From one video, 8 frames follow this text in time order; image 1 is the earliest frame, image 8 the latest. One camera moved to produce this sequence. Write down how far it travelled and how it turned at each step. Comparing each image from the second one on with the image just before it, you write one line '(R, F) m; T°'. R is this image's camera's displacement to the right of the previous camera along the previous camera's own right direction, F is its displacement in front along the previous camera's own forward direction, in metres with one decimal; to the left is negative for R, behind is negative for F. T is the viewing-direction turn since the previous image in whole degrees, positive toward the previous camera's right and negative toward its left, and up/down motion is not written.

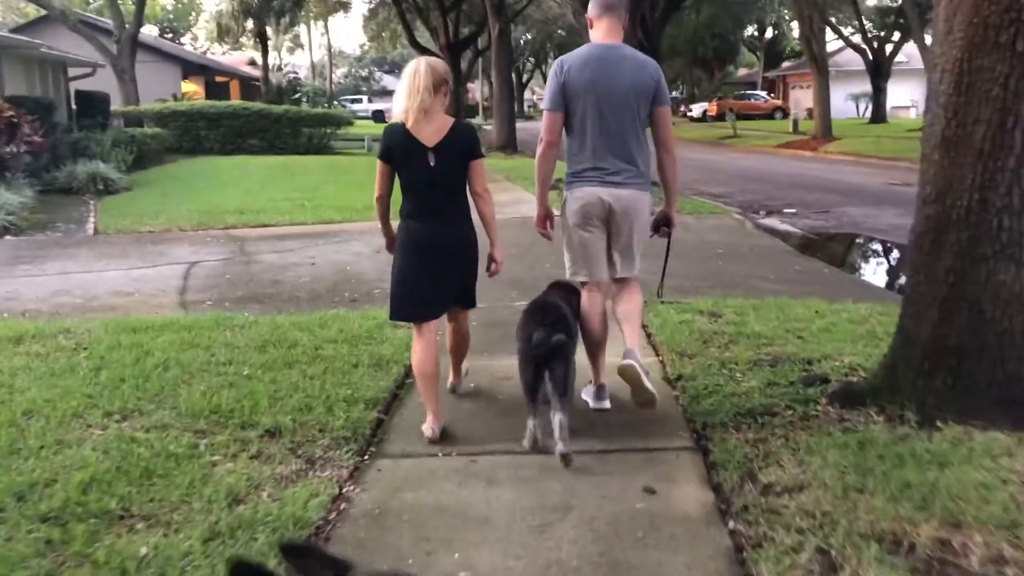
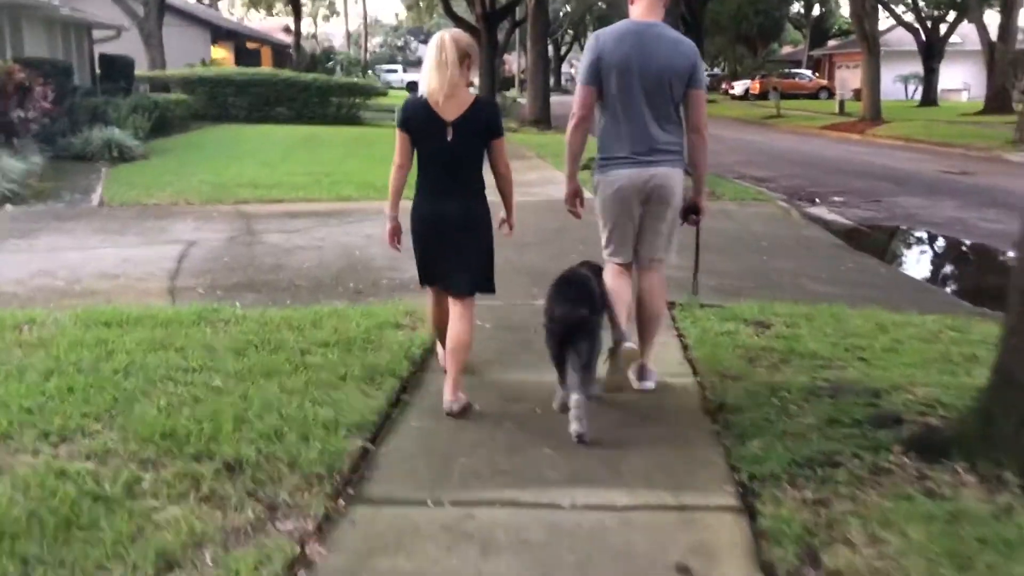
(+0.1, +0.8) m; -2°
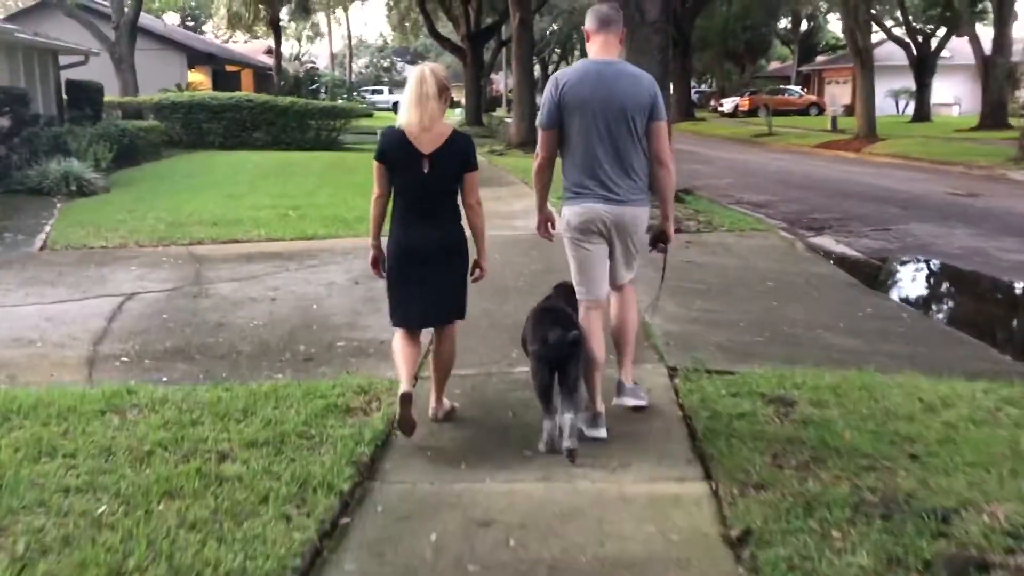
(+0.1, +0.9) m; +1°
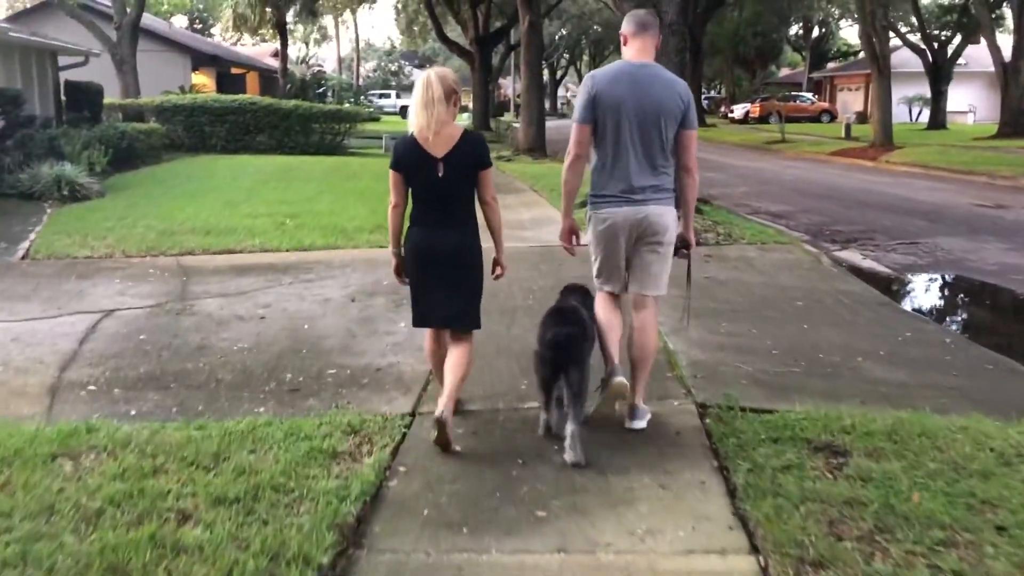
(0.0, +0.6) m; 0°
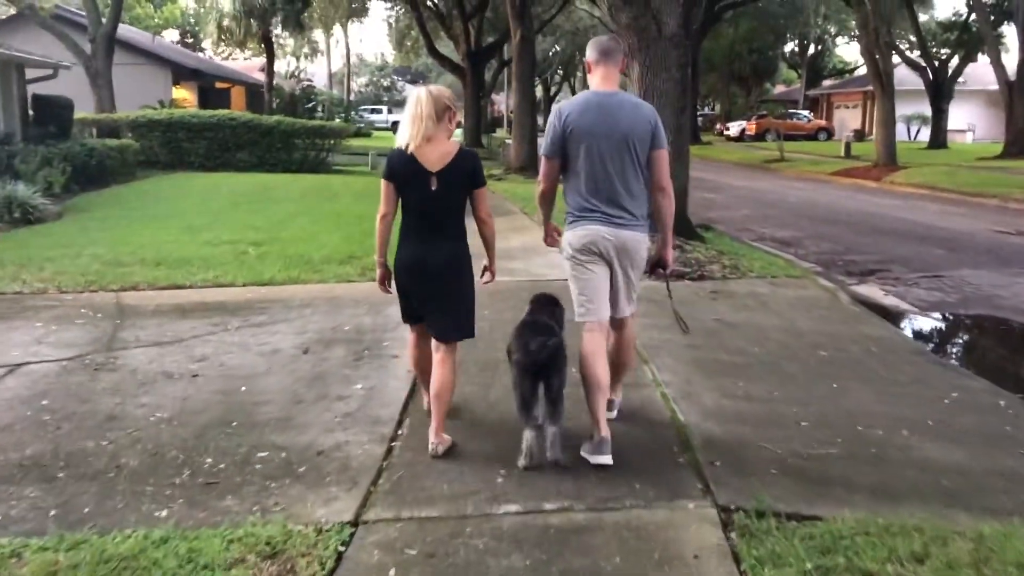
(+0.1, +1.0) m; 0°
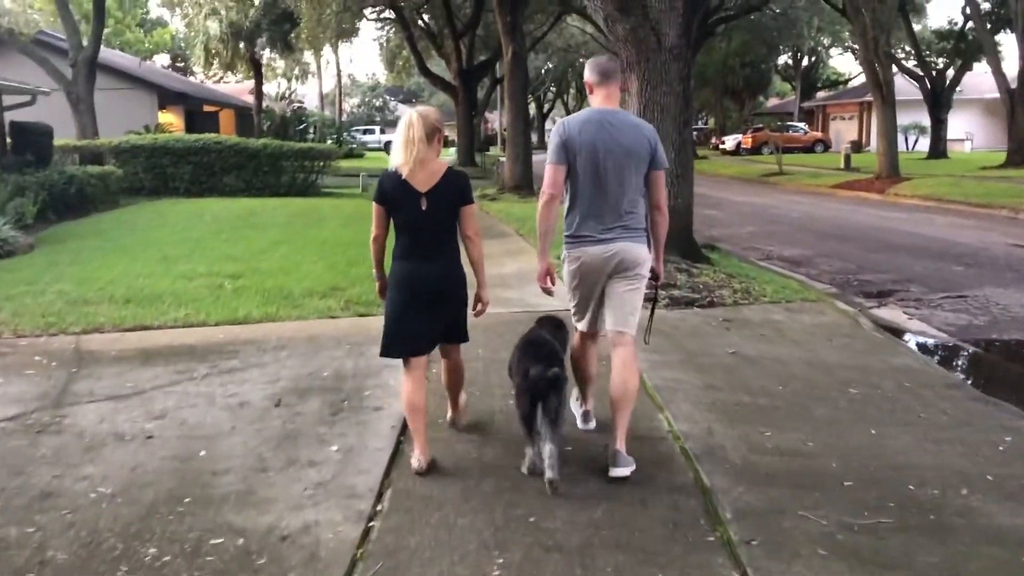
(0.0, +0.7) m; 0°
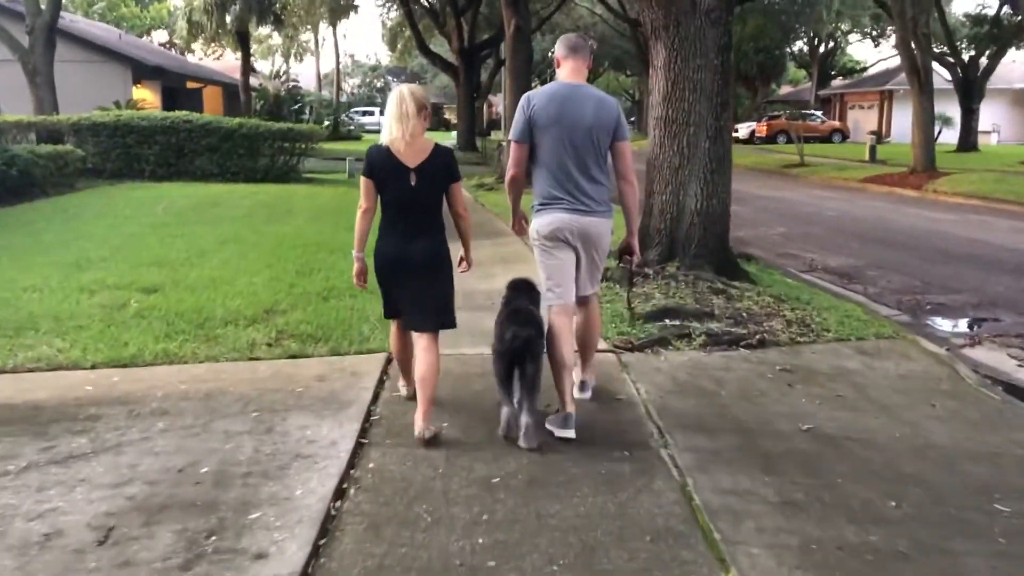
(+0.1, +2.1) m; 0°
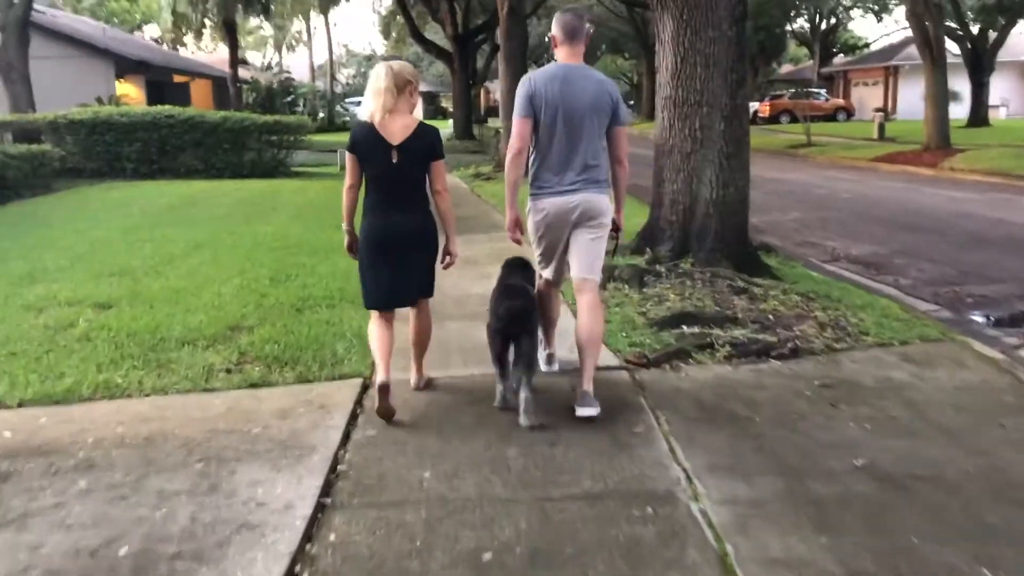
(0.0, +0.8) m; 0°
